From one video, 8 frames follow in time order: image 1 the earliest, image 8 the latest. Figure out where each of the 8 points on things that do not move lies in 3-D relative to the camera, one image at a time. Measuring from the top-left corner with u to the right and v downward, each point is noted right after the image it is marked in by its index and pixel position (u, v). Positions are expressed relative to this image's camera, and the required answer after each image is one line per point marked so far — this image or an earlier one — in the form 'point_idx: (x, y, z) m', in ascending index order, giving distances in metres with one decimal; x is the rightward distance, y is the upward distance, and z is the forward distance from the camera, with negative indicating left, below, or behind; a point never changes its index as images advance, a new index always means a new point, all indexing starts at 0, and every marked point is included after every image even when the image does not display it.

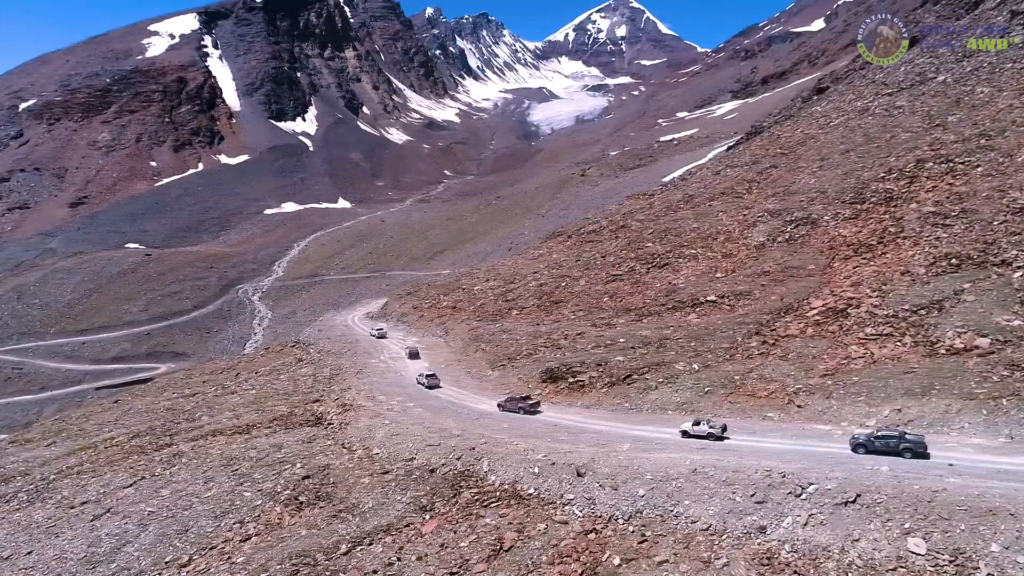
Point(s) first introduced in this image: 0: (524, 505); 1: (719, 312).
0: (+0.2, -3.1, +10.3) m
1: (+4.7, -0.5, +16.4) m
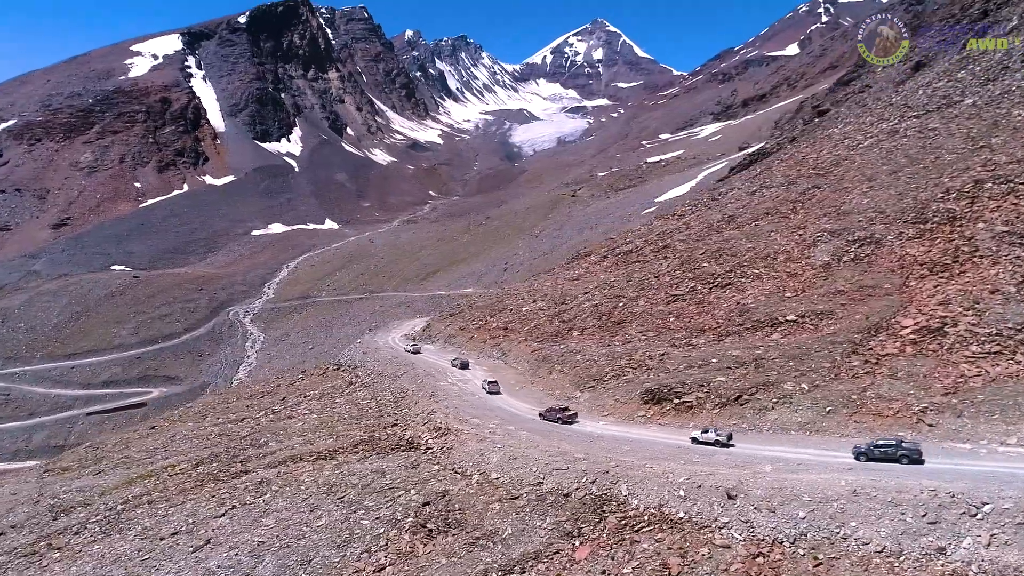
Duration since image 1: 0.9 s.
0: (+2.4, -3.4, +10.2) m
1: (+6.7, -1.0, +16.4) m
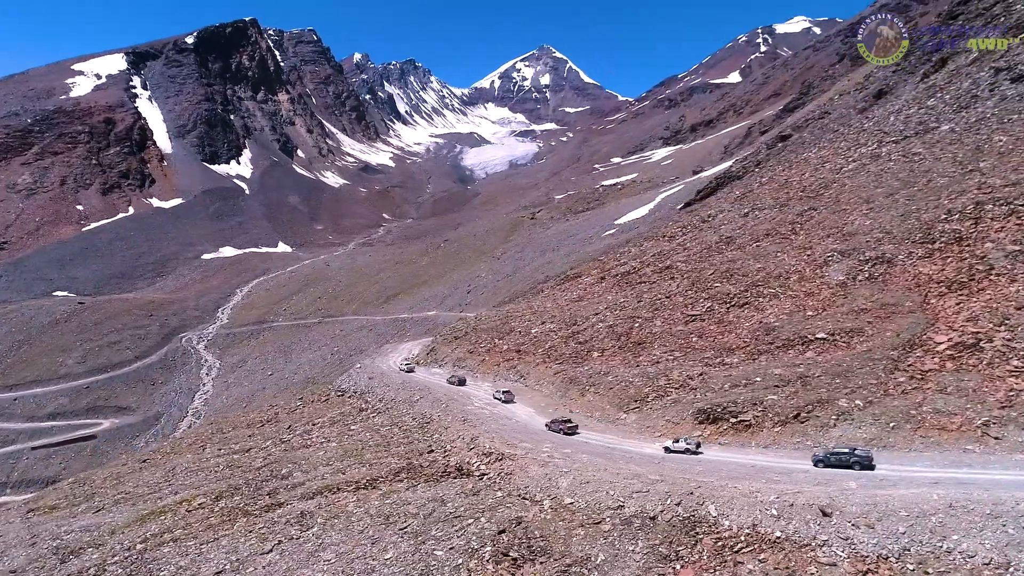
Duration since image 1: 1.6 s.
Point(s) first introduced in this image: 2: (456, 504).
0: (+3.8, -3.7, +10.1) m
1: (+7.6, -1.4, +16.8) m
2: (-1.0, -4.0, +13.2) m
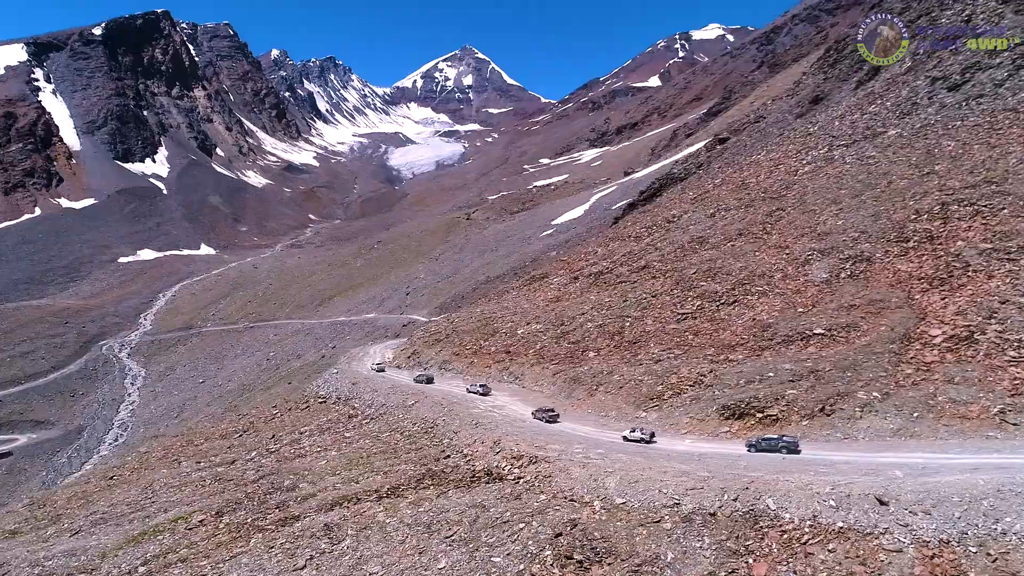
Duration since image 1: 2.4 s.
0: (+4.9, -3.7, +10.5) m
1: (+8.0, -1.4, +17.5) m
2: (-0.2, -4.0, +13.0) m
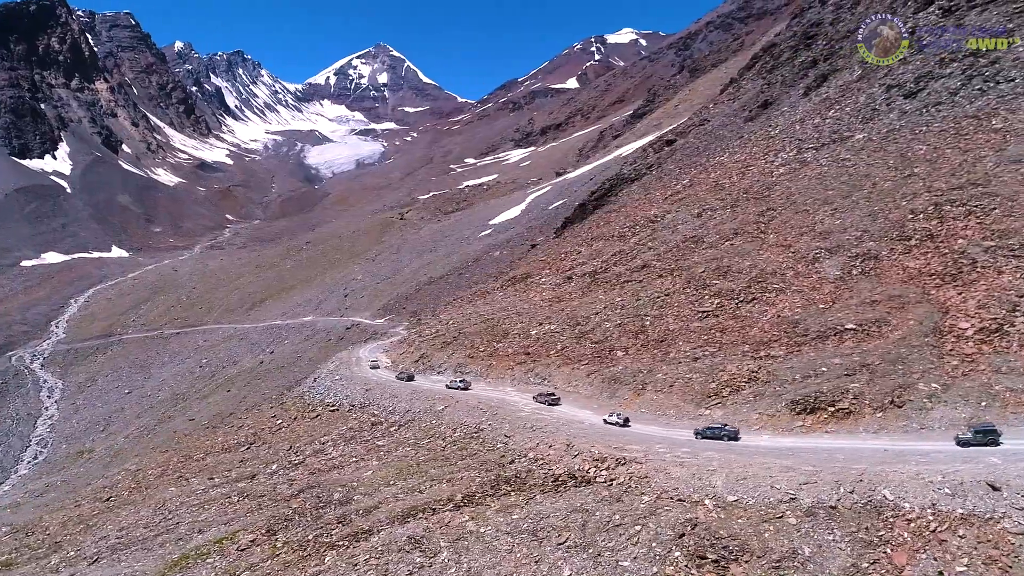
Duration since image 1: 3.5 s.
0: (+7.0, -3.6, +11.0) m
1: (+9.3, -1.3, +18.3) m
2: (+1.7, -4.0, +12.9) m
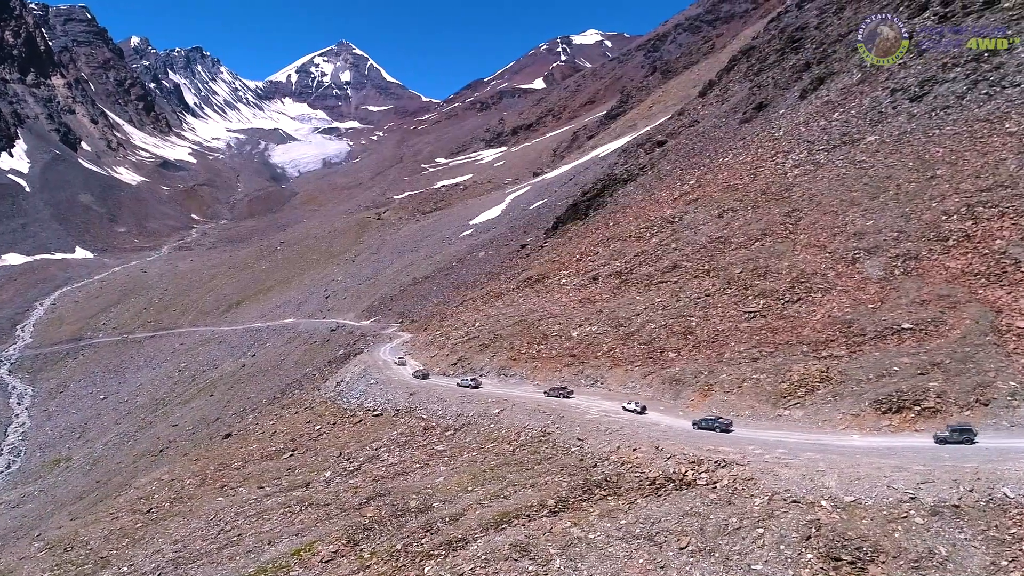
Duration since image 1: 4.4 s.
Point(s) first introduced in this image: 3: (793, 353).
0: (+9.2, -3.6, +11.2) m
1: (+11.0, -1.3, +18.6) m
2: (+3.7, -4.1, +12.8) m
3: (+7.6, -1.8, +19.5) m
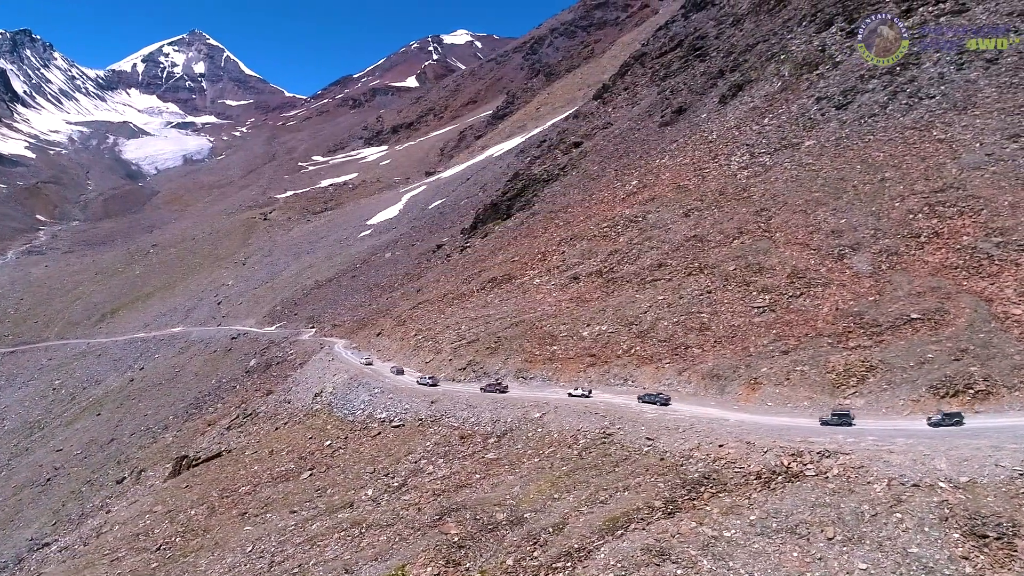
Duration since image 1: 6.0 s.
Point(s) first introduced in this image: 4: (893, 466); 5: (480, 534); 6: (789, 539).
0: (+11.9, -3.4, +12.7) m
1: (+12.3, -1.1, +20.3) m
2: (+6.2, -4.0, +13.2) m
3: (+8.8, -1.6, +20.6) m
4: (+7.5, -3.5, +14.0) m
5: (-0.9, -5.3, +15.5) m
6: (+4.8, -4.5, +12.7) m
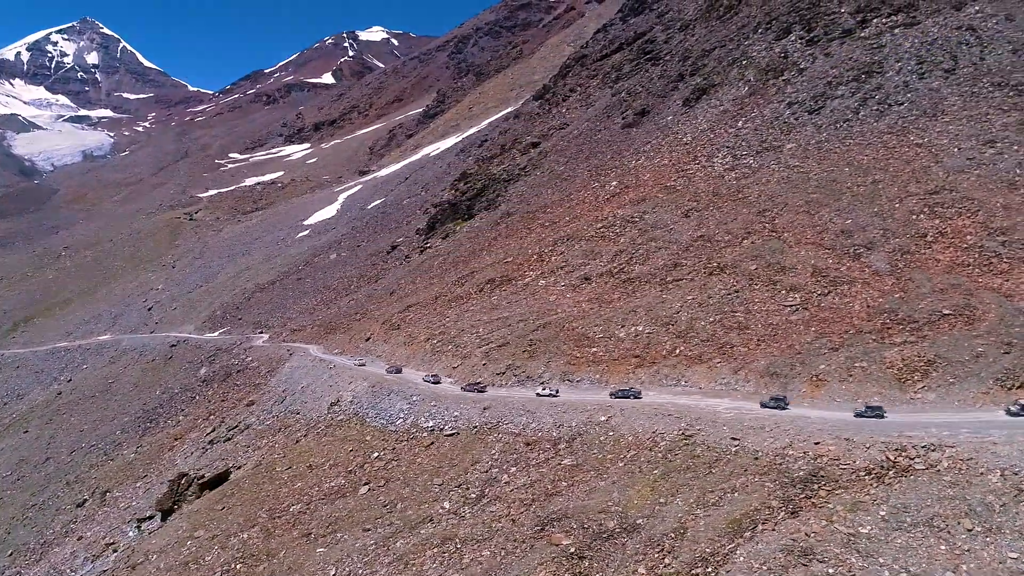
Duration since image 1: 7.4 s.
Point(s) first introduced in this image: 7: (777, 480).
0: (+14.5, -3.3, +13.8) m
1: (+14.0, -1.0, +21.4) m
2: (+8.8, -4.0, +13.7) m
3: (+10.5, -1.6, +21.3) m
4: (+10.0, -3.4, +14.6) m
5: (+1.6, -5.3, +15.1) m
6: (+7.5, -4.5, +13.0) m
7: (+5.7, -4.2, +15.7) m
